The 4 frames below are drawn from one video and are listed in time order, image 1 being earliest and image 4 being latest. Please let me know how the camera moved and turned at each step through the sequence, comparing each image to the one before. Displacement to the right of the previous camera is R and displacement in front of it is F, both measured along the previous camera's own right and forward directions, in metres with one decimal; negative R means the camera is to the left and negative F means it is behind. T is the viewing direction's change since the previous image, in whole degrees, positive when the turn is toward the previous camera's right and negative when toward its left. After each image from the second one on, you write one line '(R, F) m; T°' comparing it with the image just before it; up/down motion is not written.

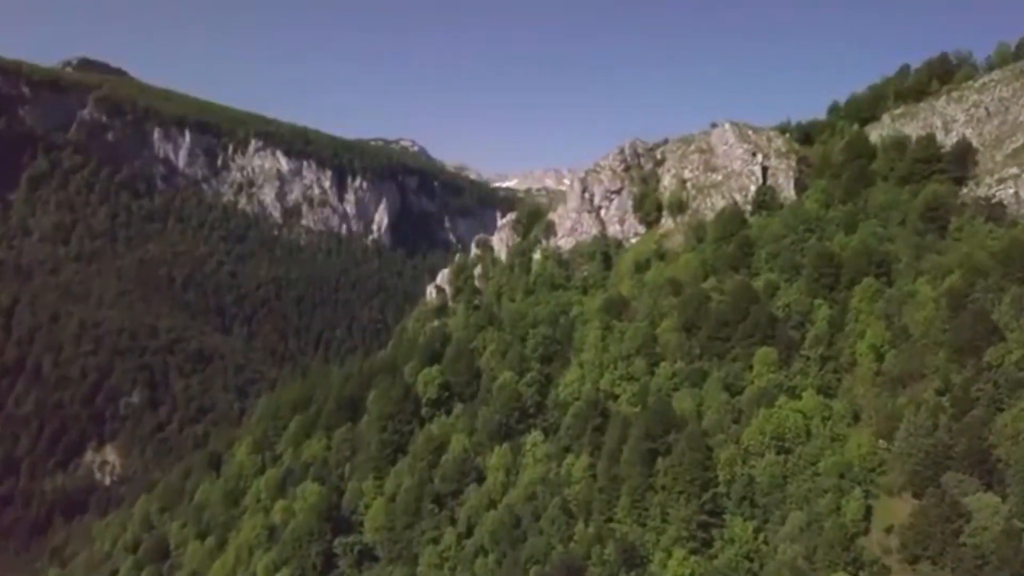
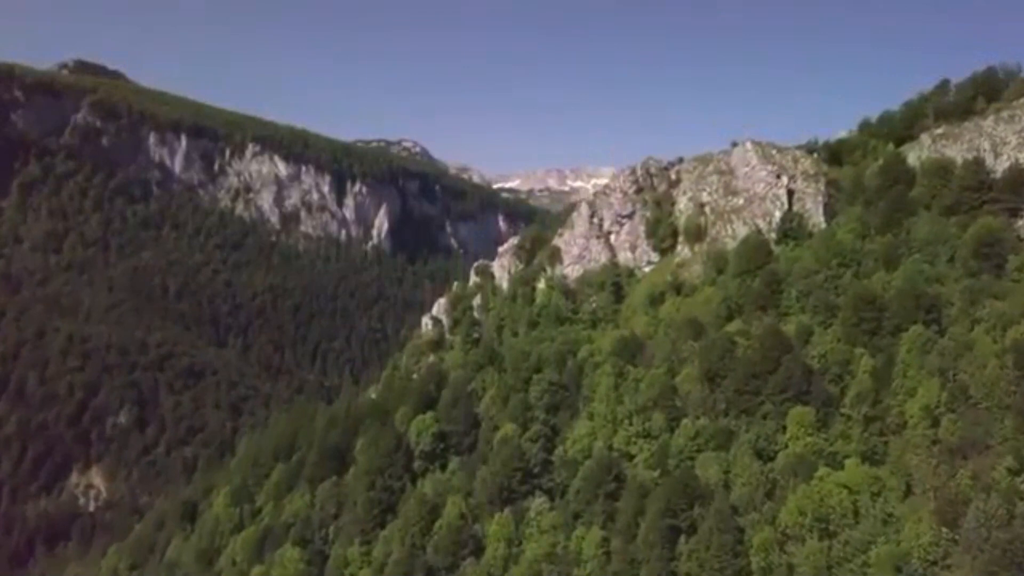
(0.0, +9.4) m; 0°
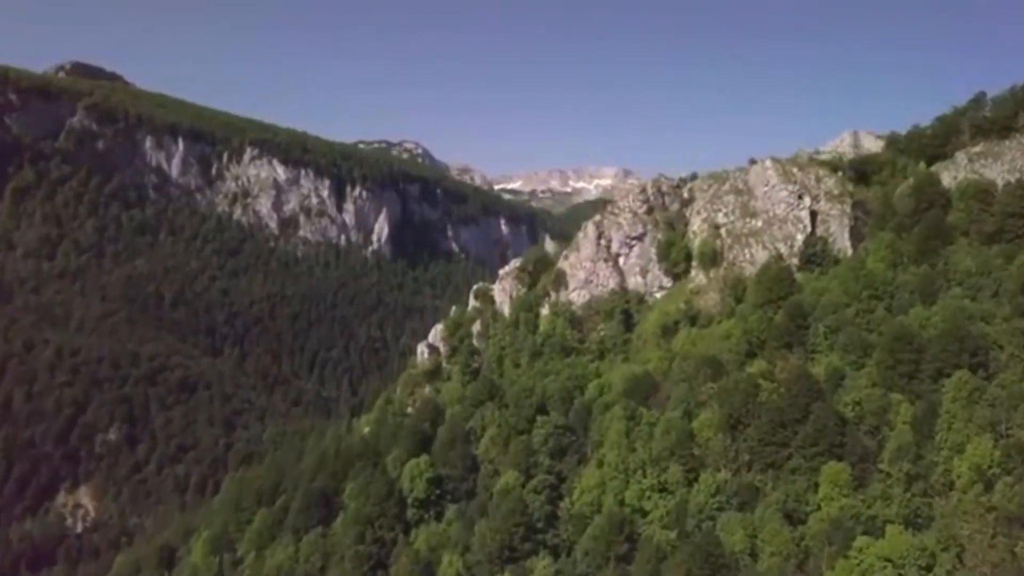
(0.0, +7.1) m; 0°
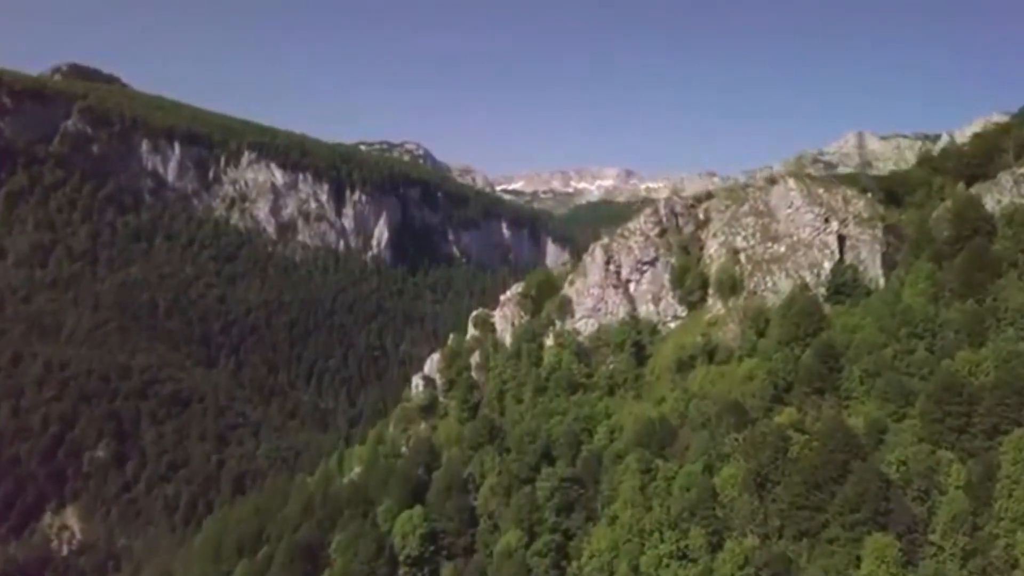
(0.0, +7.4) m; 0°
